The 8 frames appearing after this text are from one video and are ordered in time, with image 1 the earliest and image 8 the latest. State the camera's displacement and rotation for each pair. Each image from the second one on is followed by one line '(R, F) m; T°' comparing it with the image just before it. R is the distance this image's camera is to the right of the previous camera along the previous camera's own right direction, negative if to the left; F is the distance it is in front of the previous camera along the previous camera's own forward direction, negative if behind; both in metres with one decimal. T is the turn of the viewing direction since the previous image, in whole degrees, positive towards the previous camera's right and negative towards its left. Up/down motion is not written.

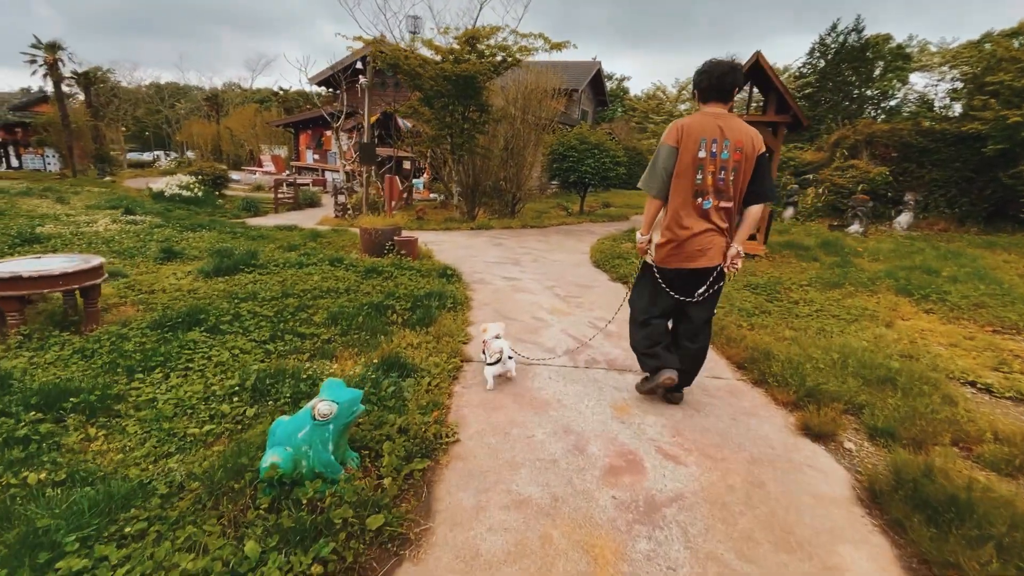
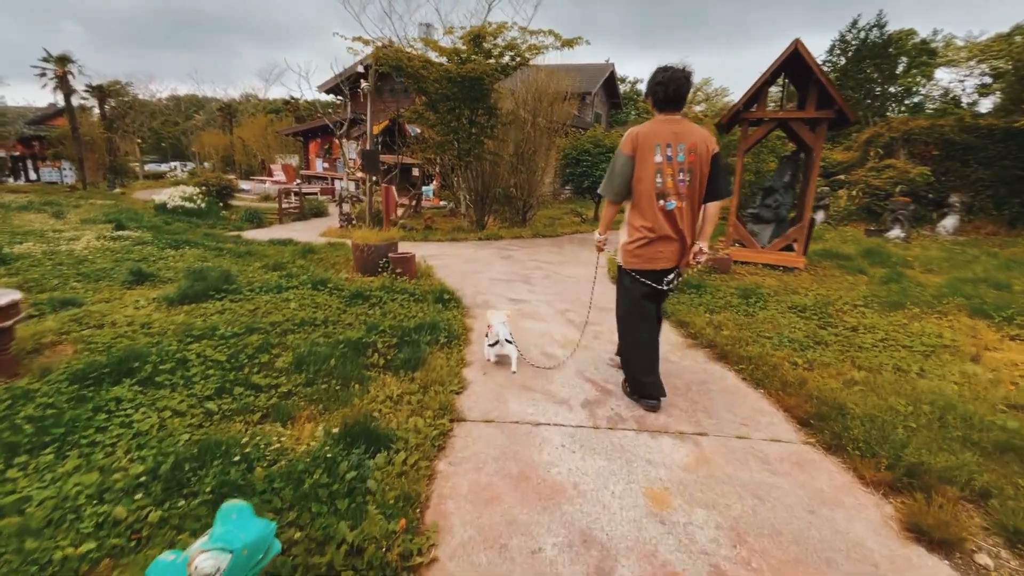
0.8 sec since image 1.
(+0.1, +0.7) m; -2°
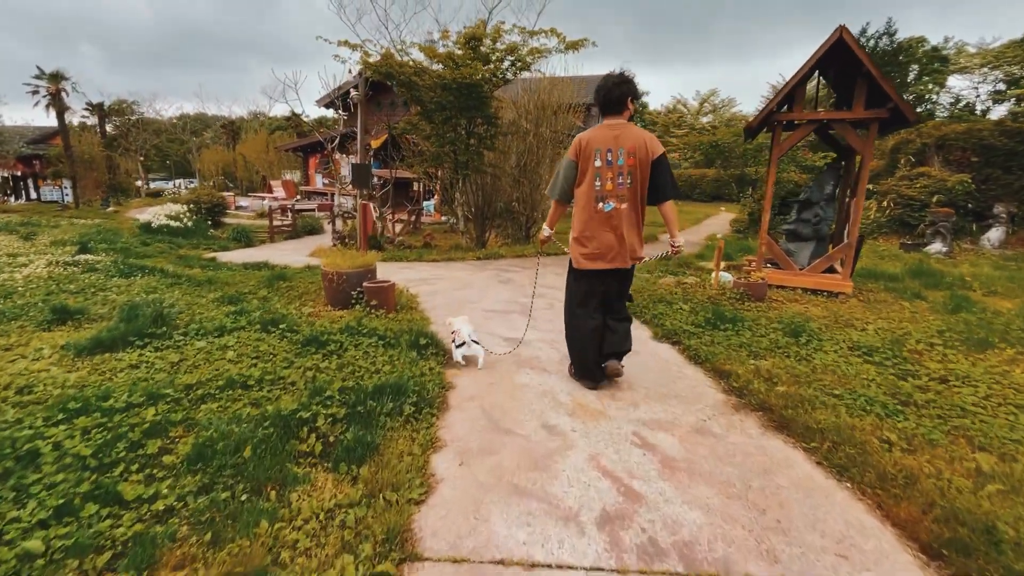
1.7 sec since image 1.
(+0.1, +0.9) m; -1°
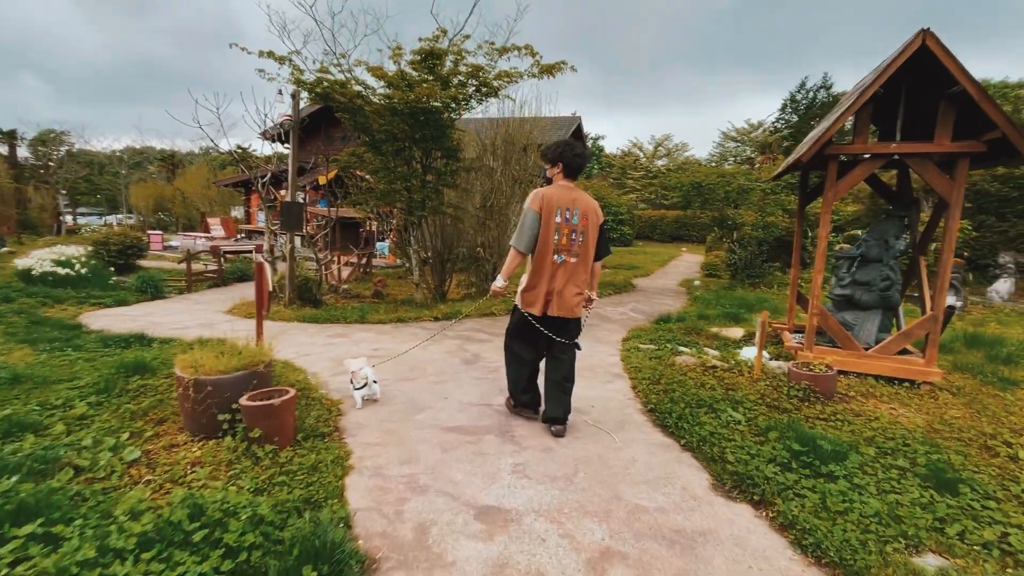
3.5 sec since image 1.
(-0.1, +1.7) m; +5°
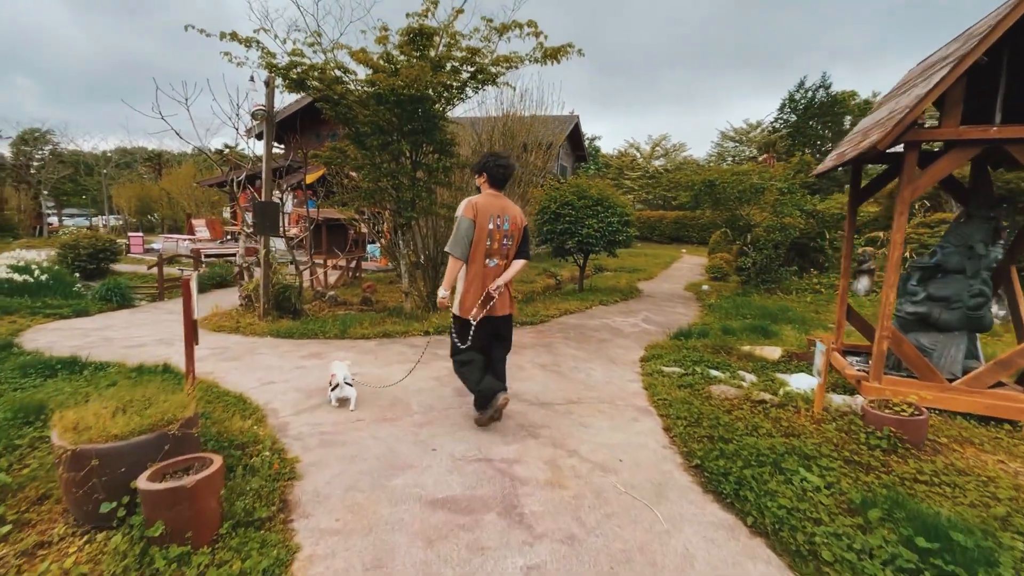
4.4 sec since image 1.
(-0.1, +0.9) m; +1°
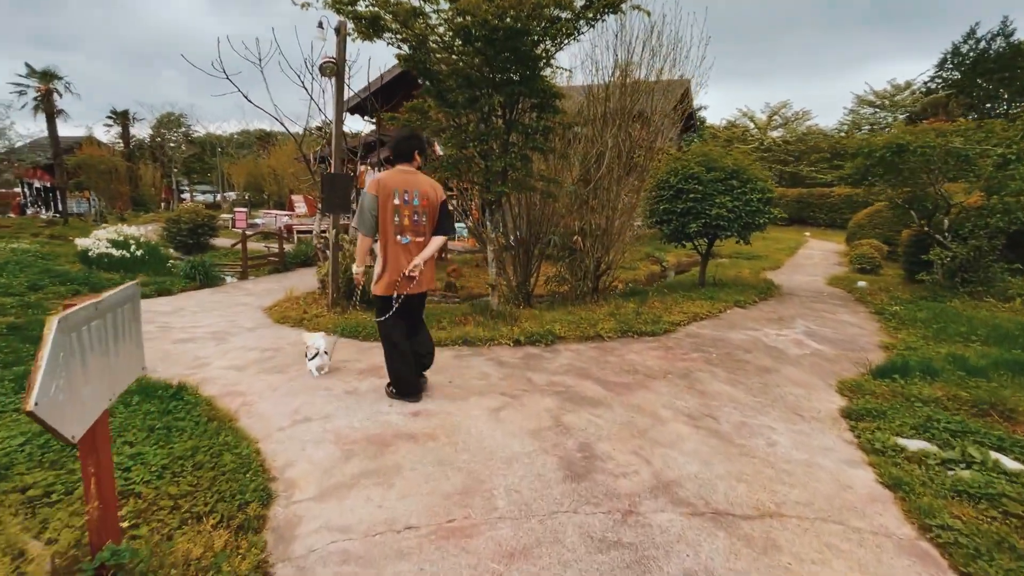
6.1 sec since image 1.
(-0.4, +1.6) m; -10°
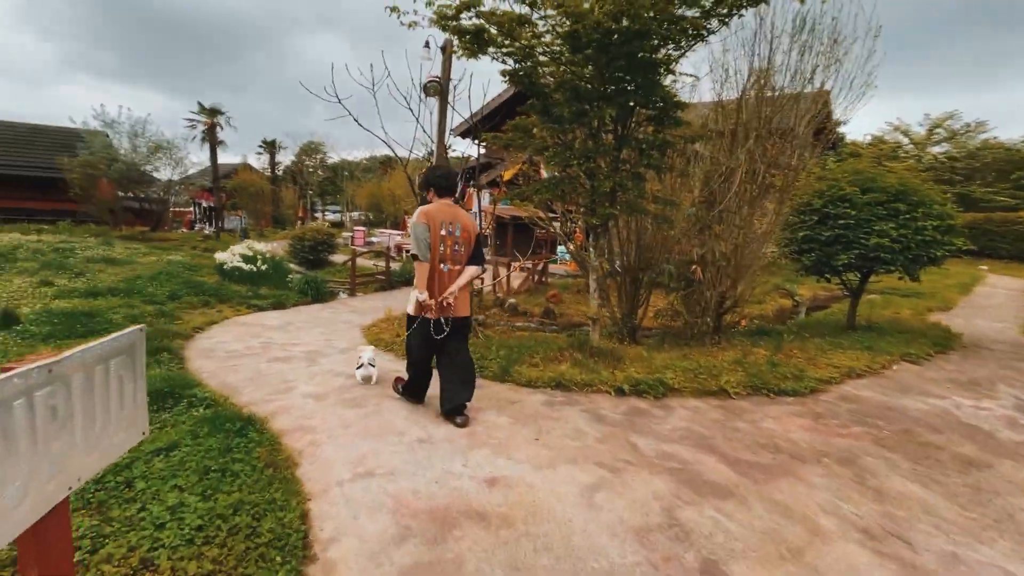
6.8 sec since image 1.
(0.0, +0.6) m; -12°
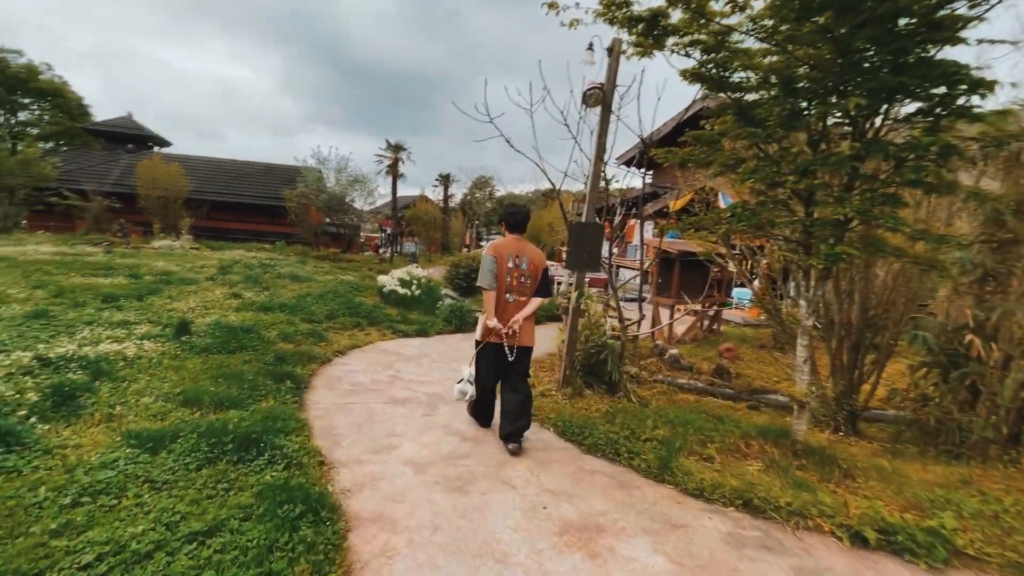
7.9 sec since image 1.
(-0.1, +1.2) m; -18°
